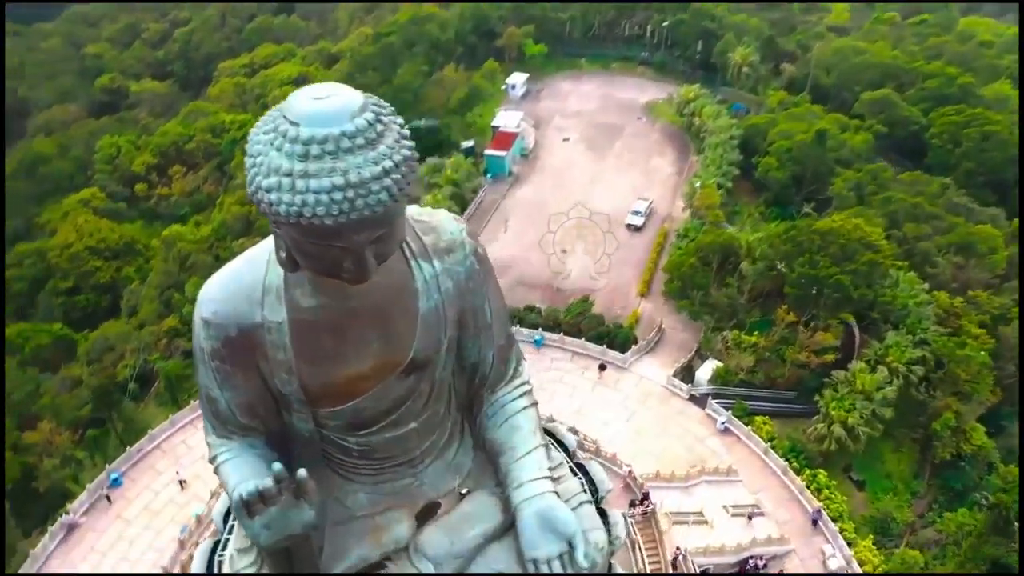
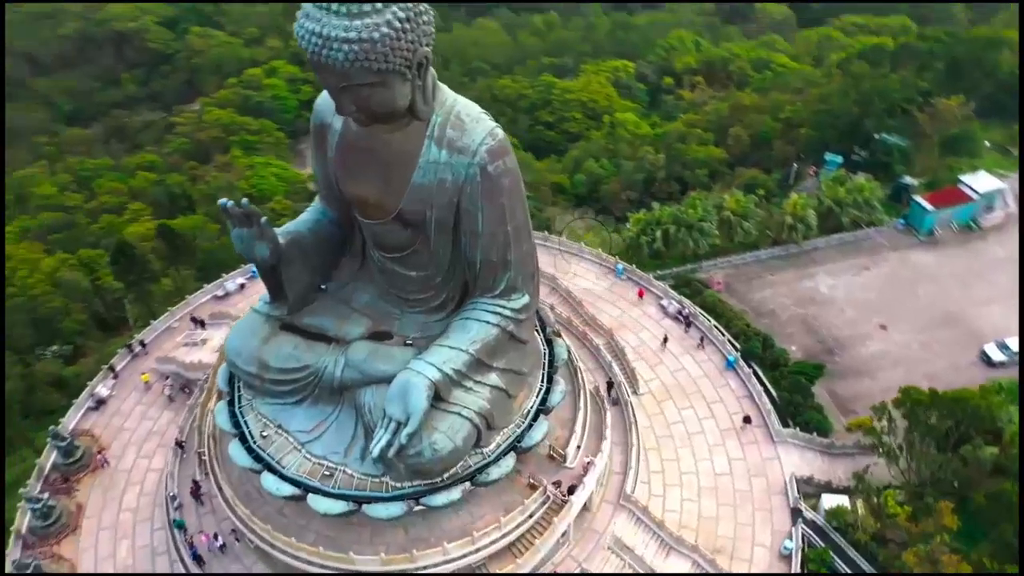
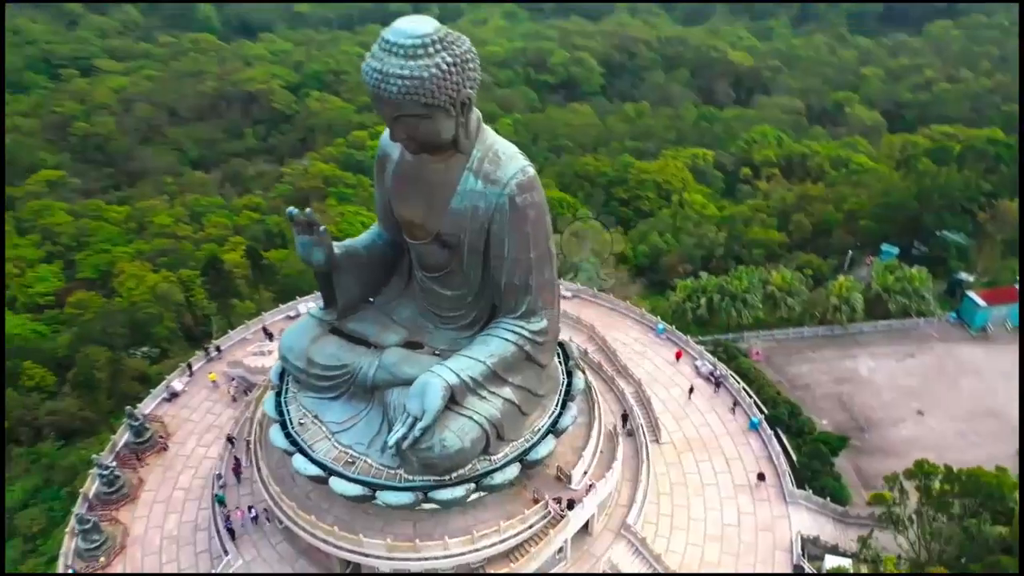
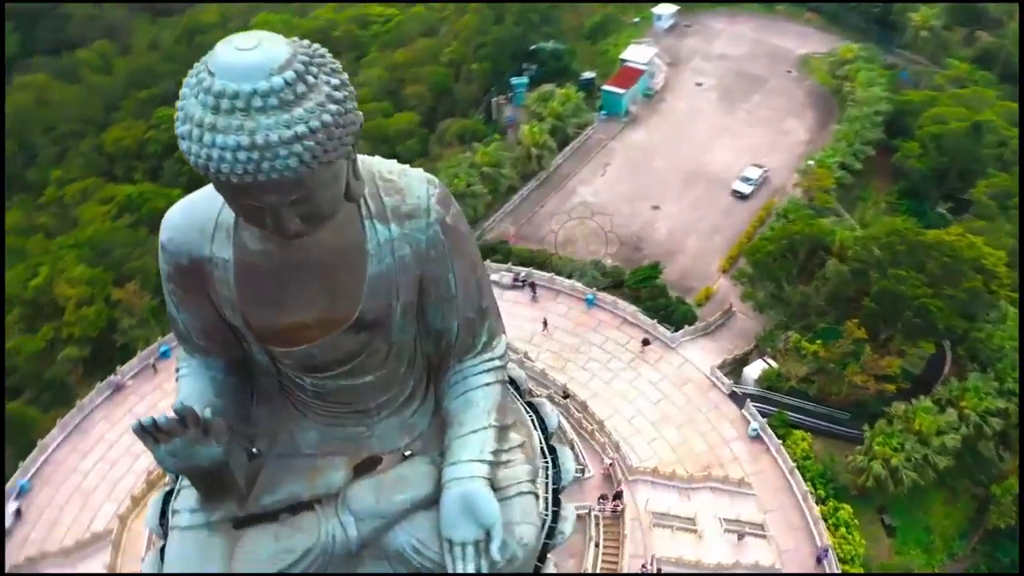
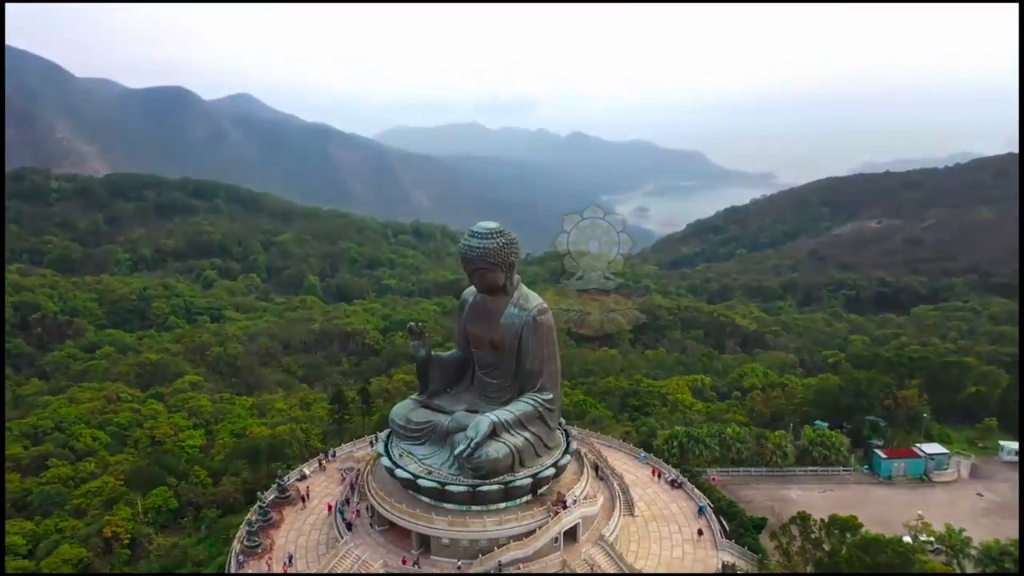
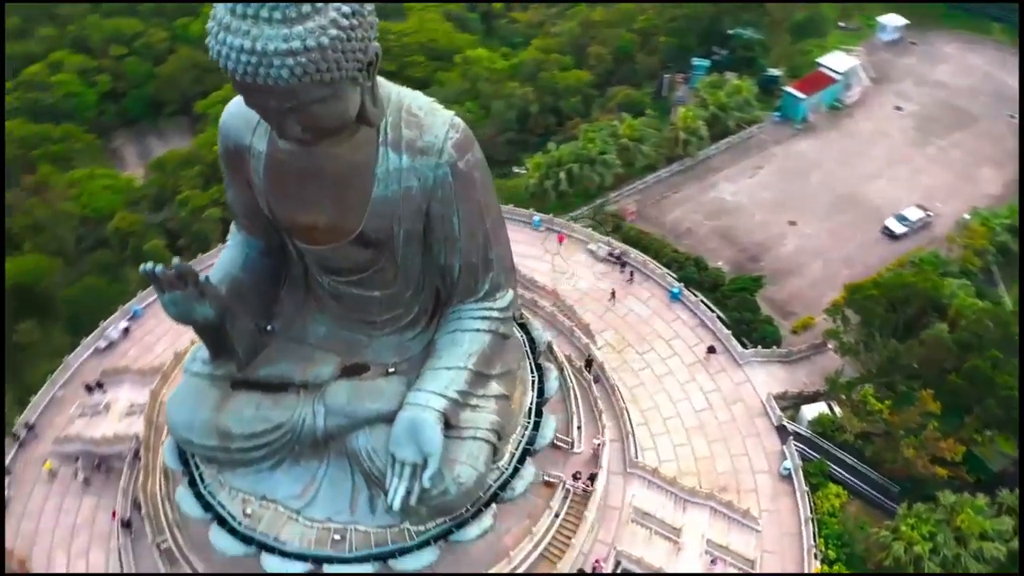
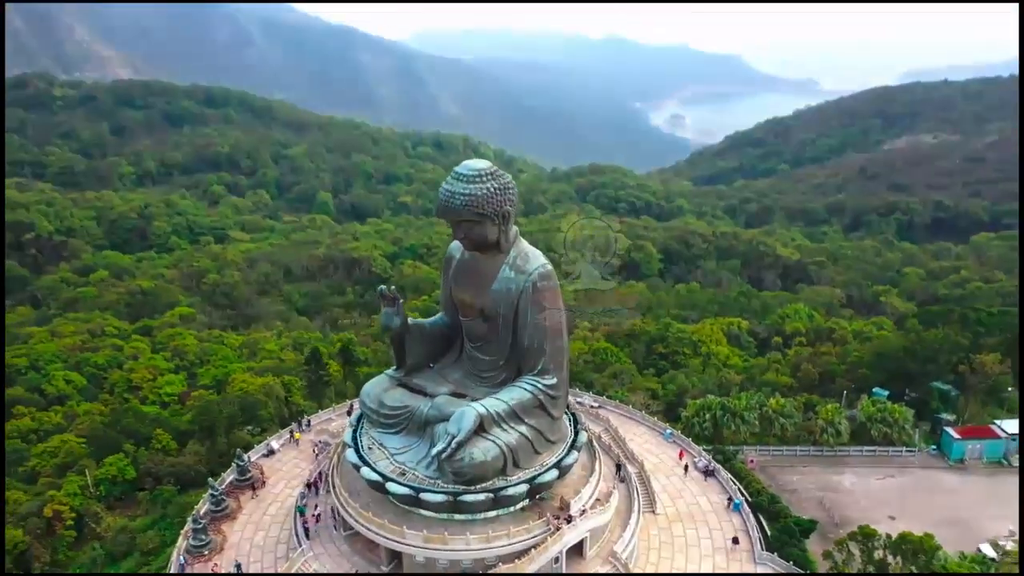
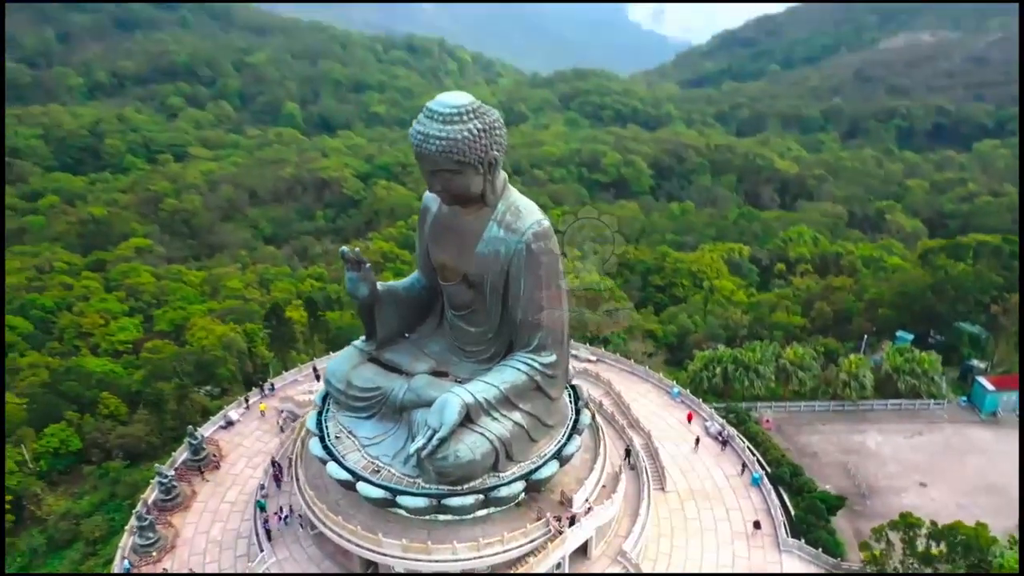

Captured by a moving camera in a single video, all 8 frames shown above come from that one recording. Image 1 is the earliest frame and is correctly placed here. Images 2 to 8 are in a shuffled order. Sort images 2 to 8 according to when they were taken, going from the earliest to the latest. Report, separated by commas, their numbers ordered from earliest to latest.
4, 6, 2, 3, 8, 7, 5
